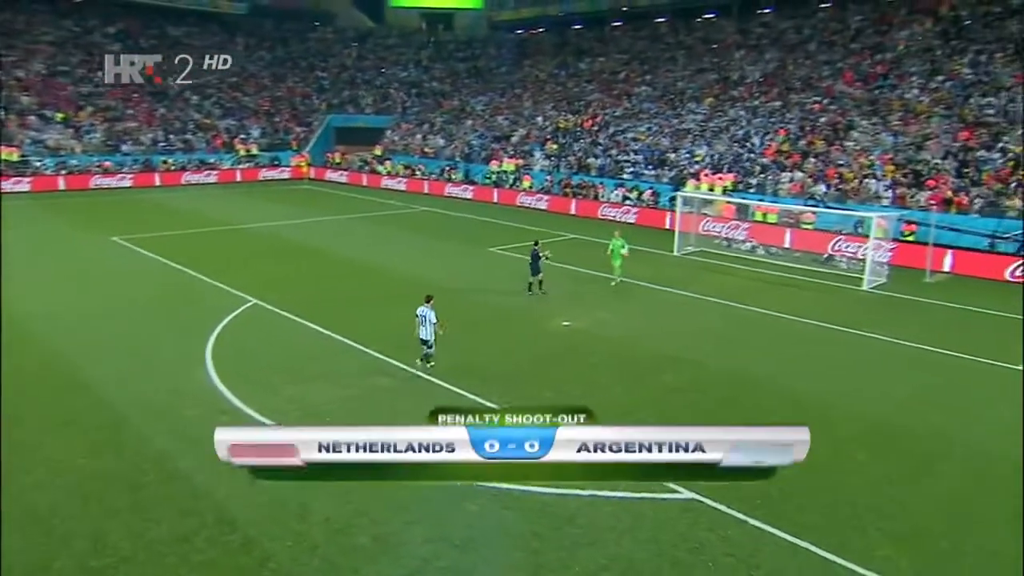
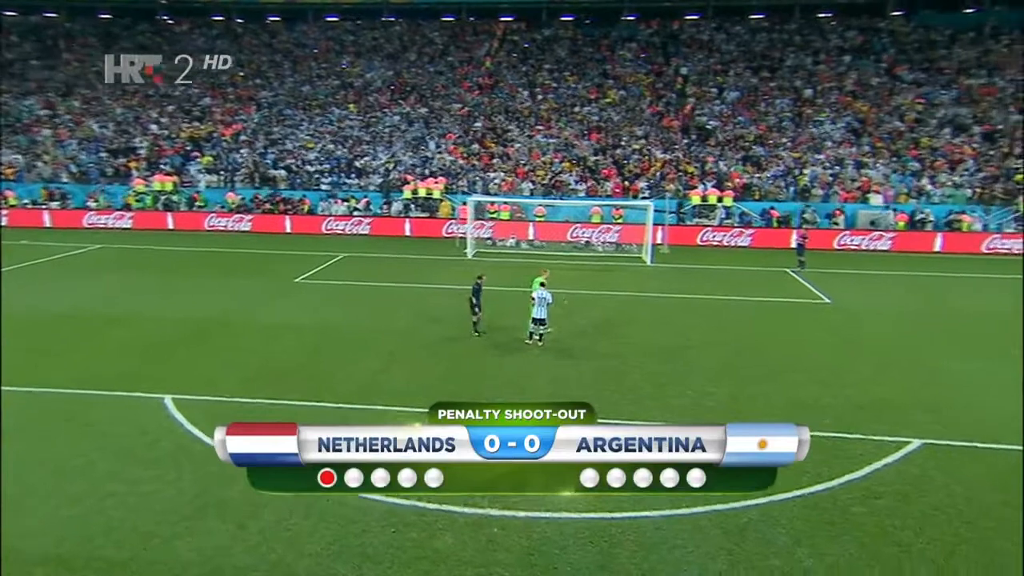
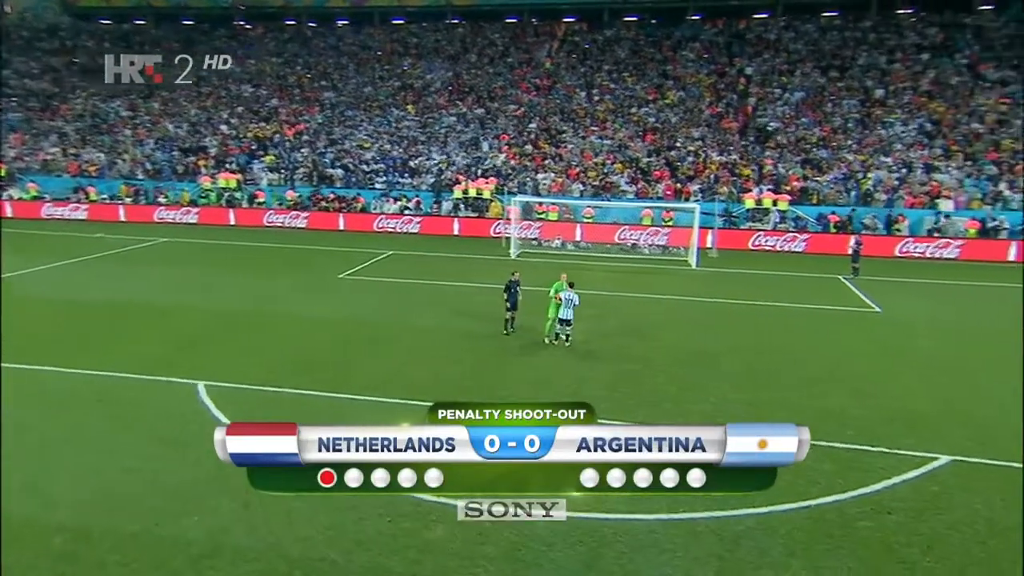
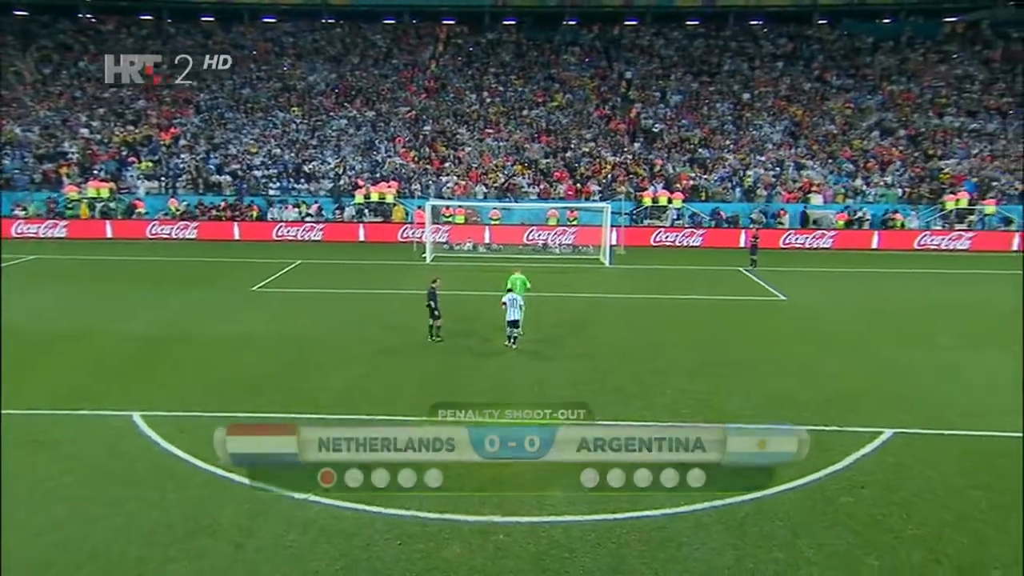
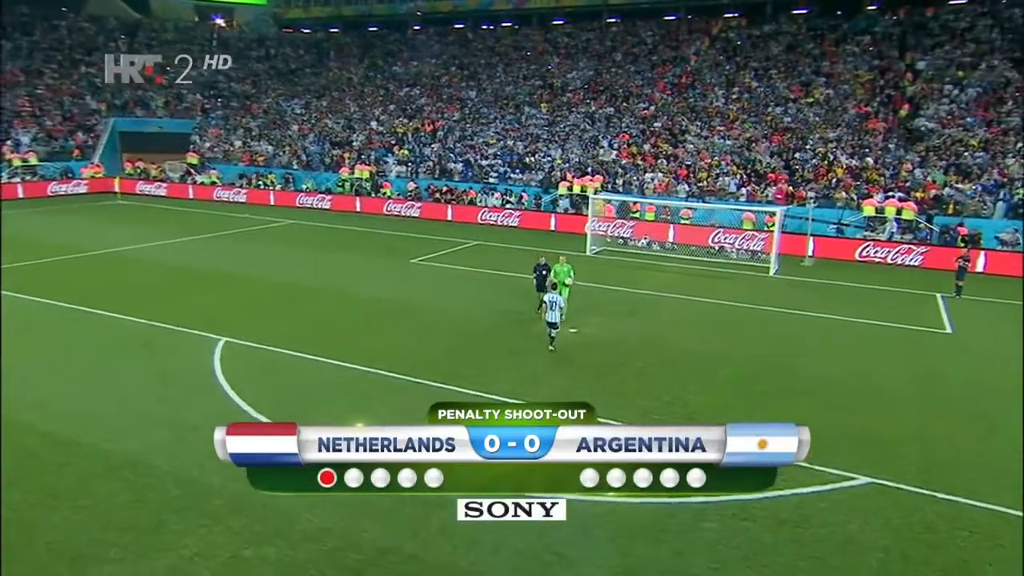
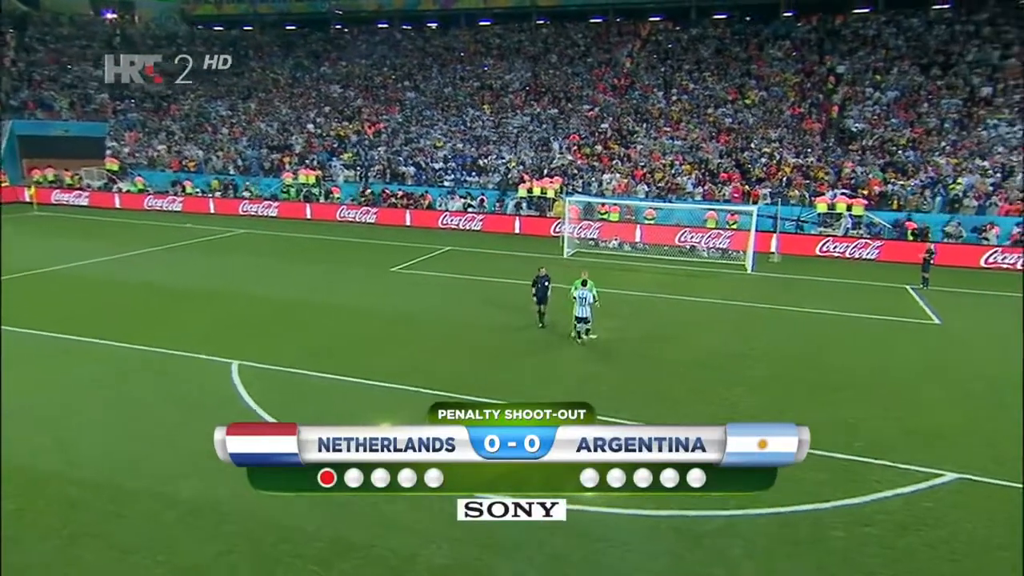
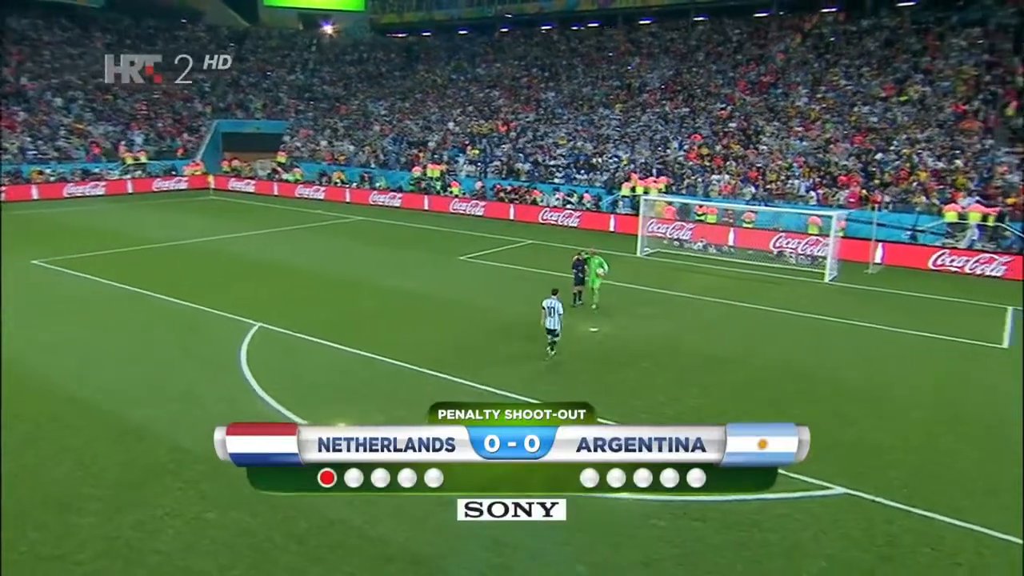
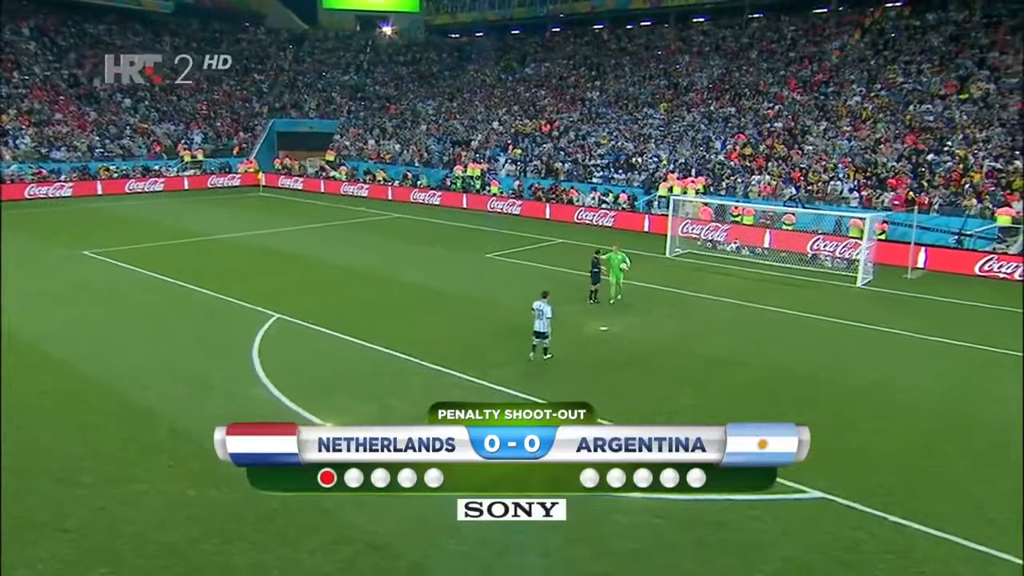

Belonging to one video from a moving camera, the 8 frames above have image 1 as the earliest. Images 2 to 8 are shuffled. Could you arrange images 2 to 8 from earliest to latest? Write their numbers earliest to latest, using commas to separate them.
8, 7, 5, 6, 3, 2, 4
